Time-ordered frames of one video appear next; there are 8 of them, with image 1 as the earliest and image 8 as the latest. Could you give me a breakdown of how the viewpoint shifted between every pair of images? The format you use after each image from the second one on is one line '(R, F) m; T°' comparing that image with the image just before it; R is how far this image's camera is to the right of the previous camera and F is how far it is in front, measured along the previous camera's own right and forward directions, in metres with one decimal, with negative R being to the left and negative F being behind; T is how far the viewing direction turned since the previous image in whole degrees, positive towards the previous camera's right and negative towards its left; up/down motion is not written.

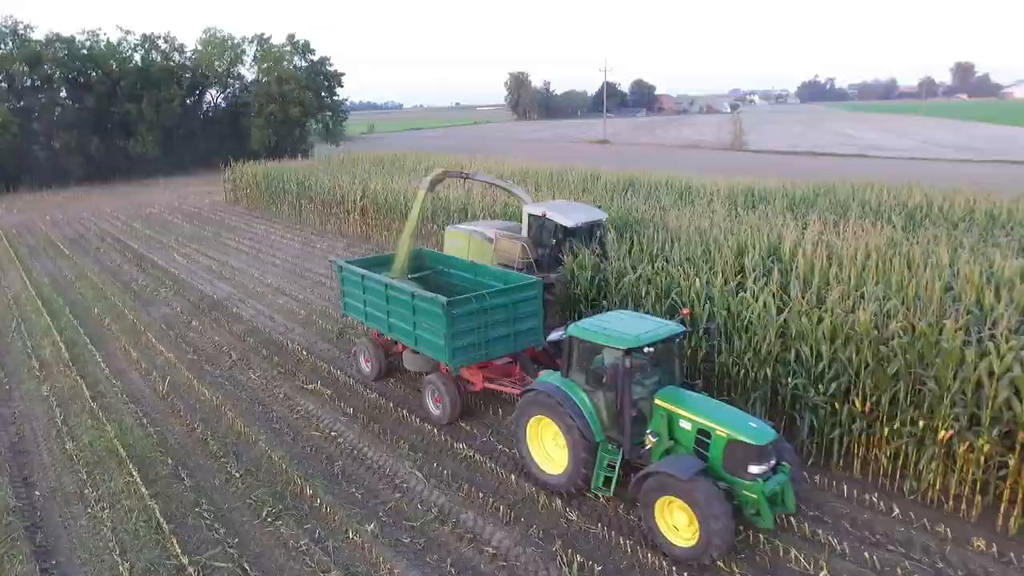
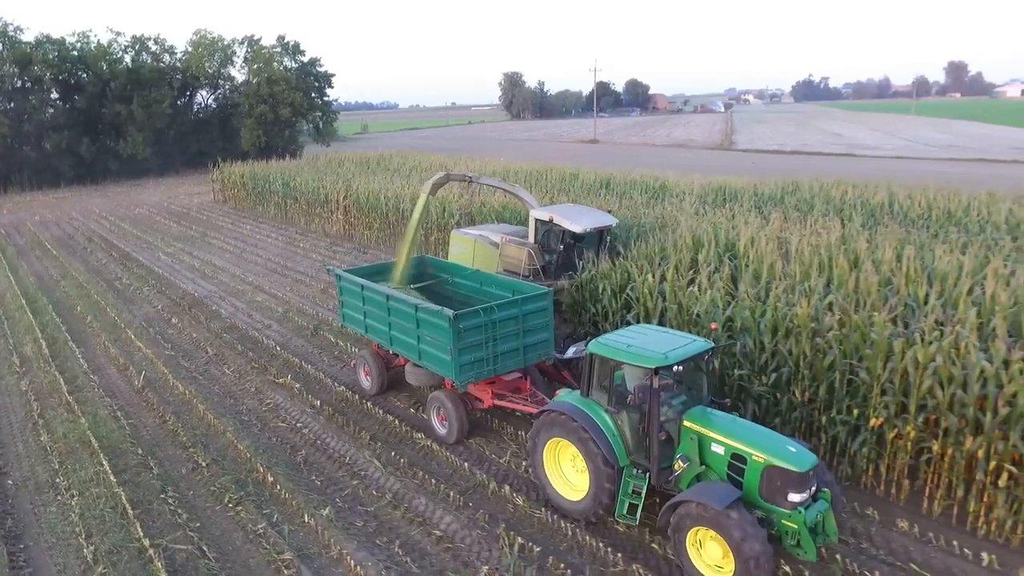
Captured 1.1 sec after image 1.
(+0.4, -0.3) m; 0°
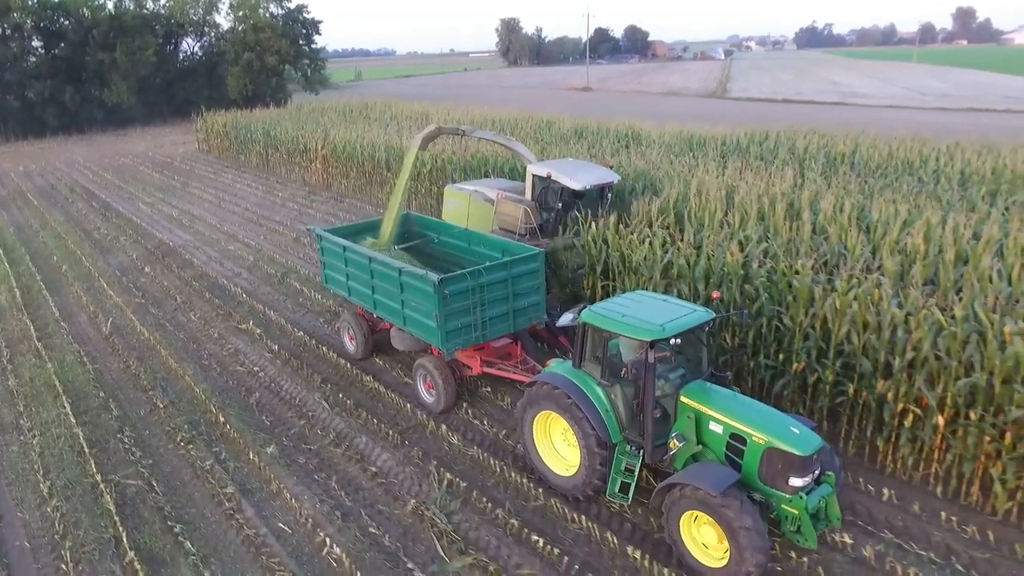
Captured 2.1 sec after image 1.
(+0.6, -0.2) m; 0°
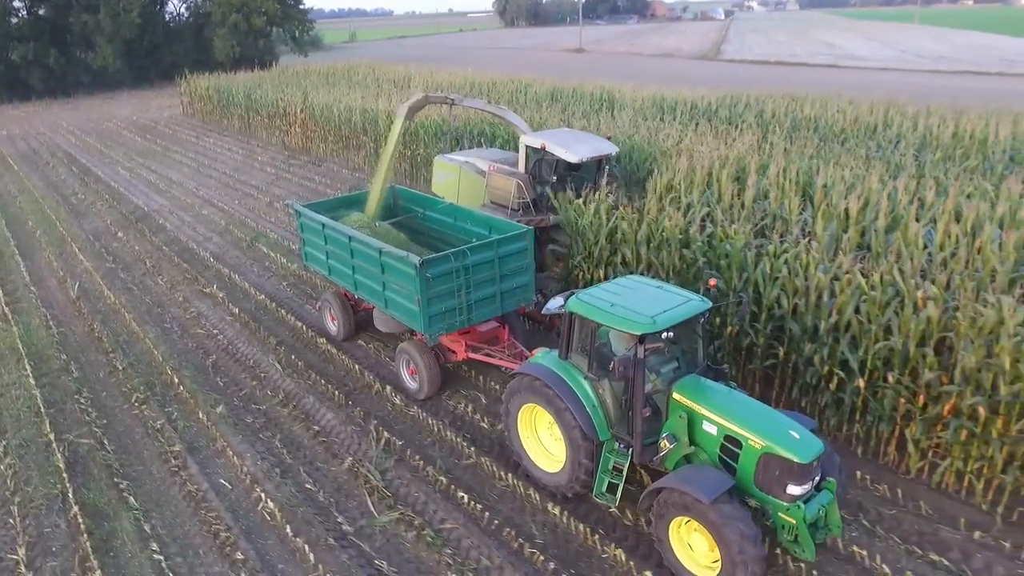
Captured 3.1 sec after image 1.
(+0.5, -0.1) m; 0°
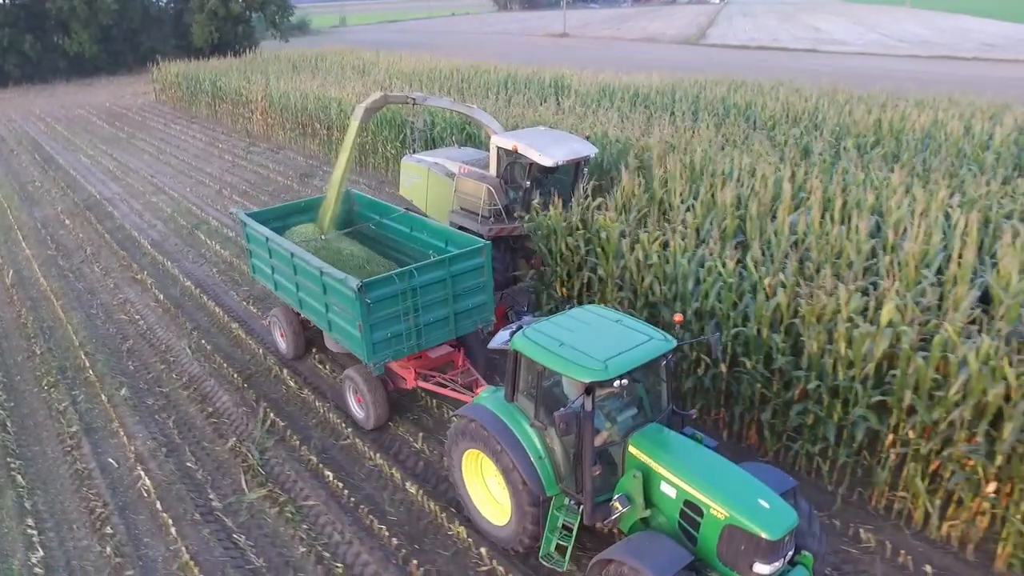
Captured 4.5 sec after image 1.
(+1.0, -0.2) m; 0°
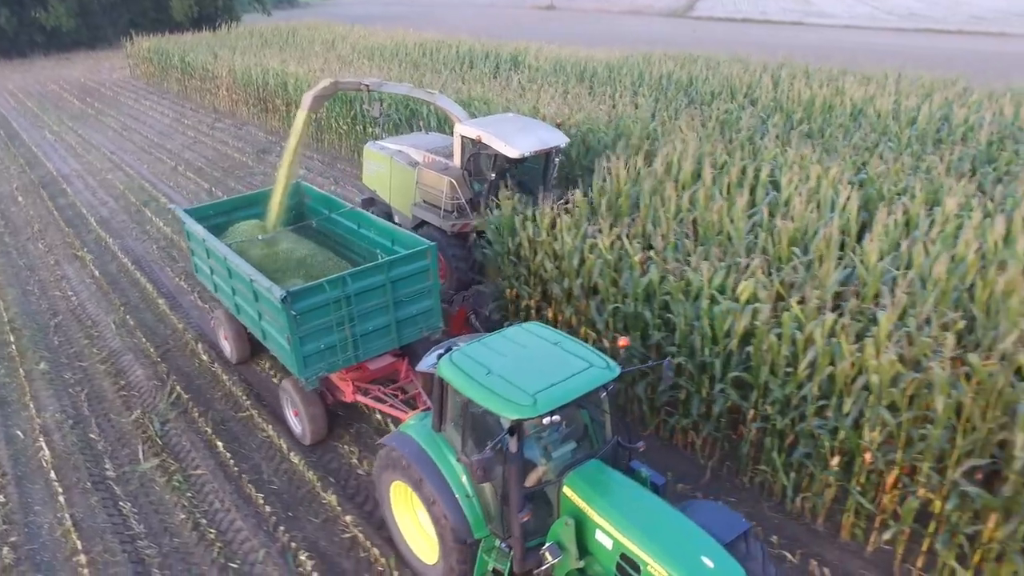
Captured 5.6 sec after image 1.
(+0.9, -0.1) m; 0°
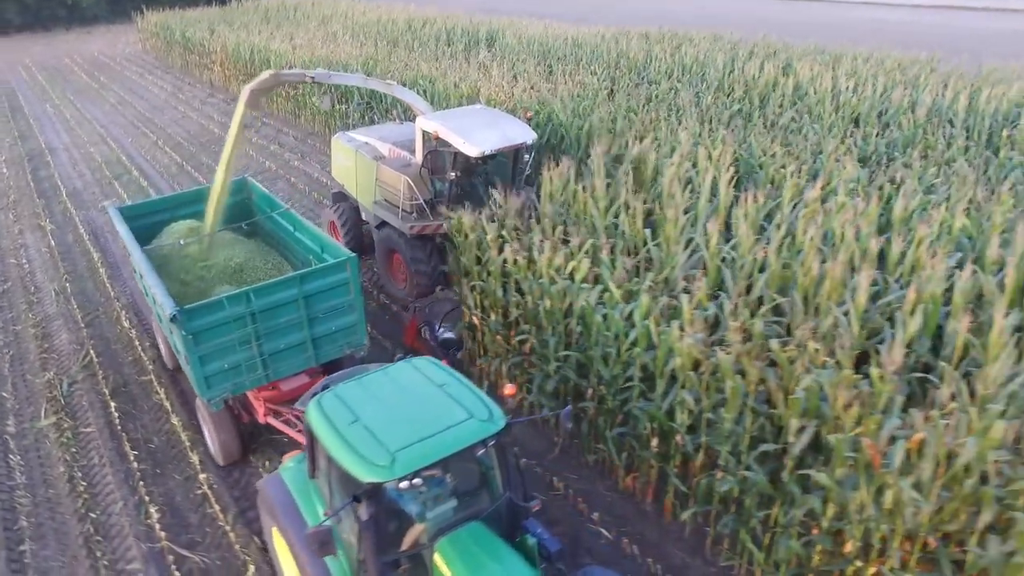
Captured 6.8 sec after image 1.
(+1.3, -0.2) m; -3°
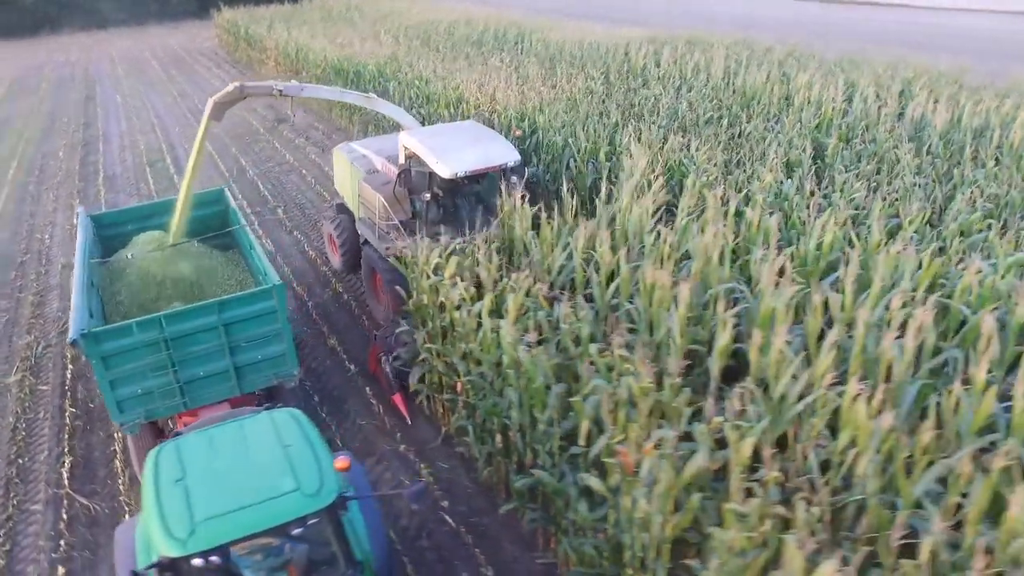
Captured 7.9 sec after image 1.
(+1.5, -0.2) m; -7°
